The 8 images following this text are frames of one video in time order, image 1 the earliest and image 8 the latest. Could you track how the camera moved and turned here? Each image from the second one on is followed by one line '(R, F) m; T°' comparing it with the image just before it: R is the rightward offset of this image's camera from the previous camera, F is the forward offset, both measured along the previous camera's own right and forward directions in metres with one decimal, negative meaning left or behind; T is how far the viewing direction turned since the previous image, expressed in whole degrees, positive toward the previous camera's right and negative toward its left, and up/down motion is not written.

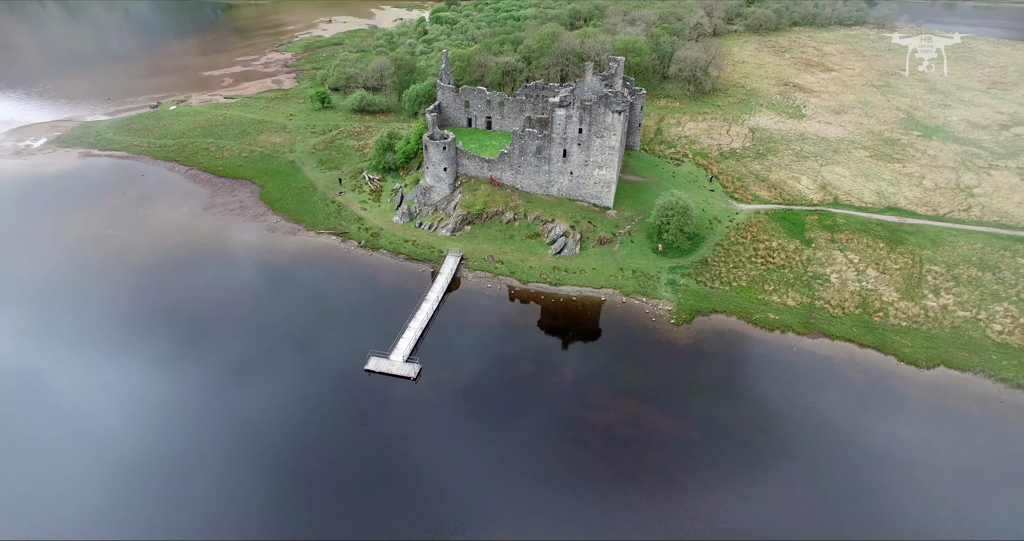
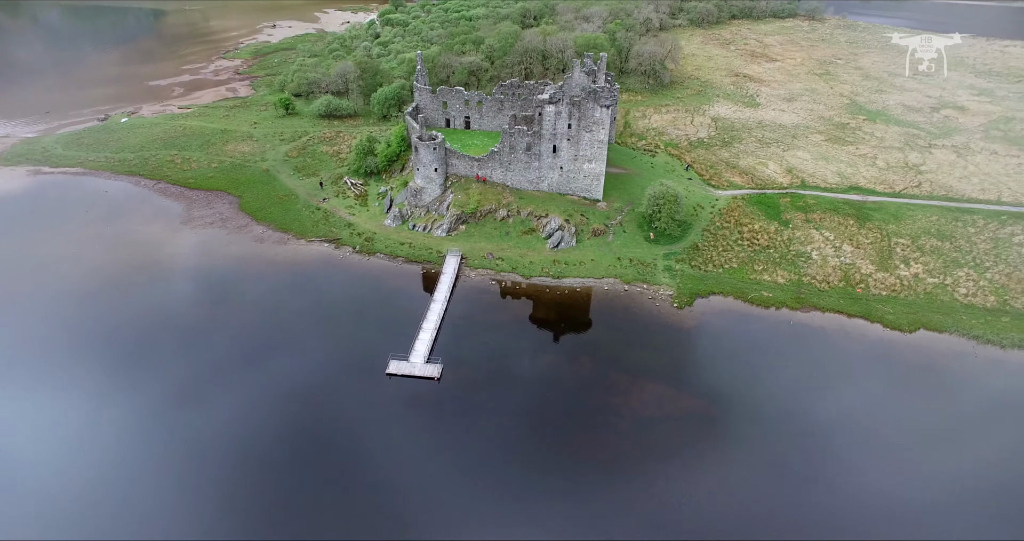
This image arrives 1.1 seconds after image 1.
(-5.0, -0.5) m; +5°
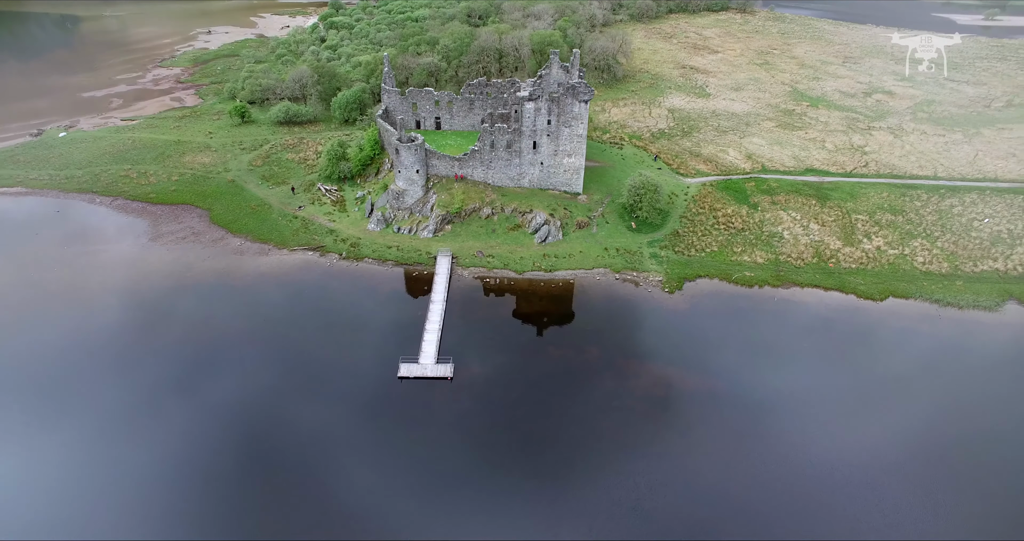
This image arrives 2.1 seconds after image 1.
(-4.4, -0.4) m; +5°
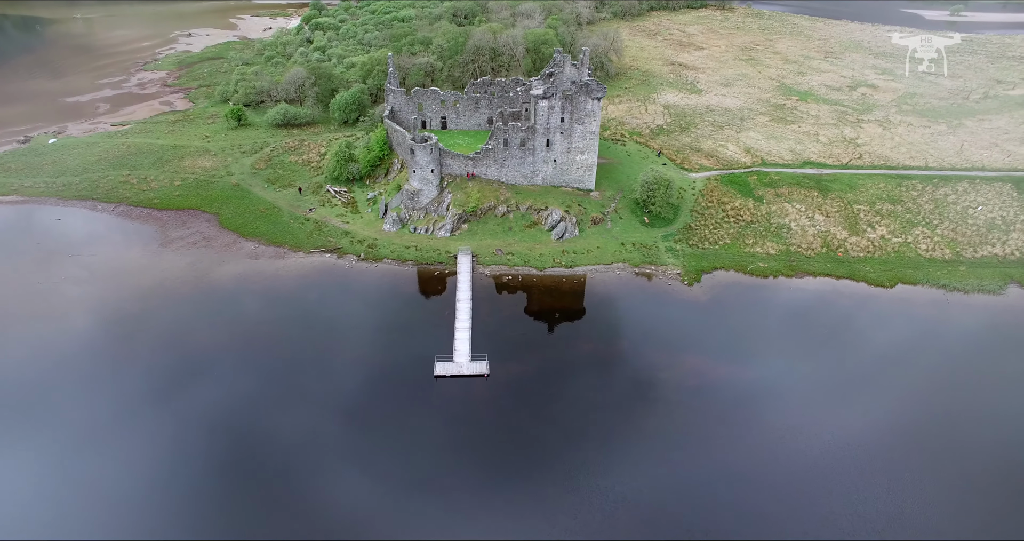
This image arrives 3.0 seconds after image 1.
(-4.2, -0.4) m; +2°
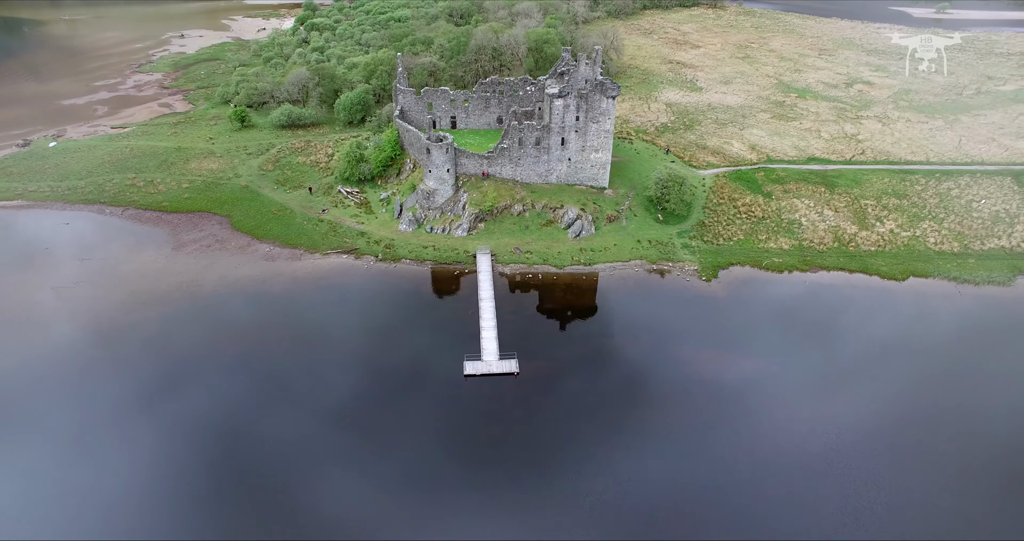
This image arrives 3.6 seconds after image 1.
(-3.0, -0.2) m; +1°
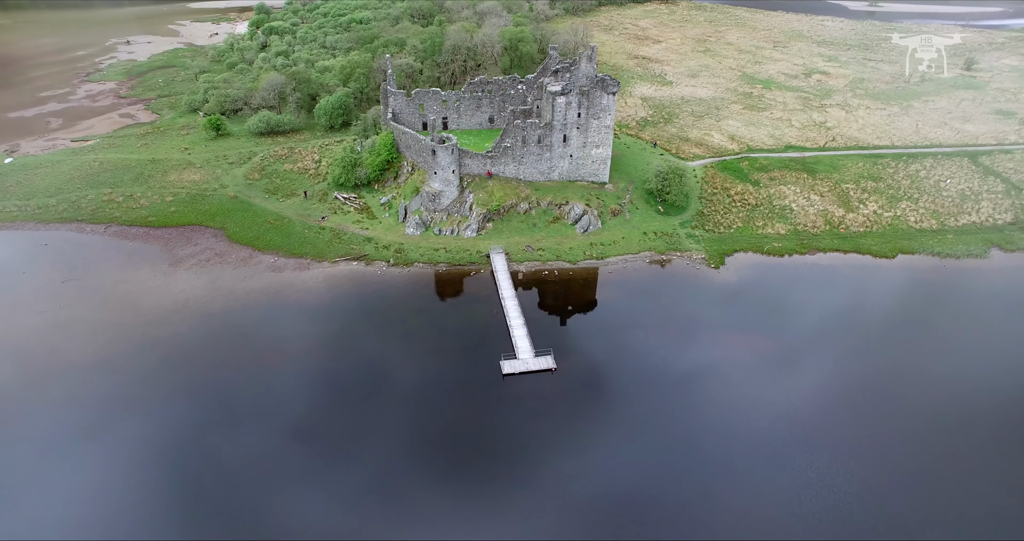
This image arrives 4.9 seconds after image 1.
(-5.9, -0.1) m; +4°
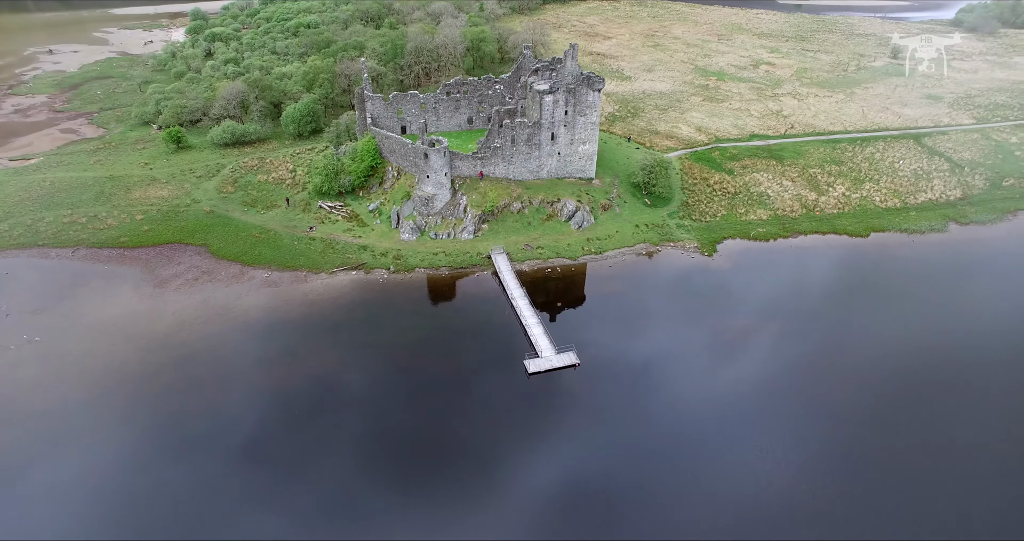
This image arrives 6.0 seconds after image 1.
(-5.4, +0.1) m; +5°
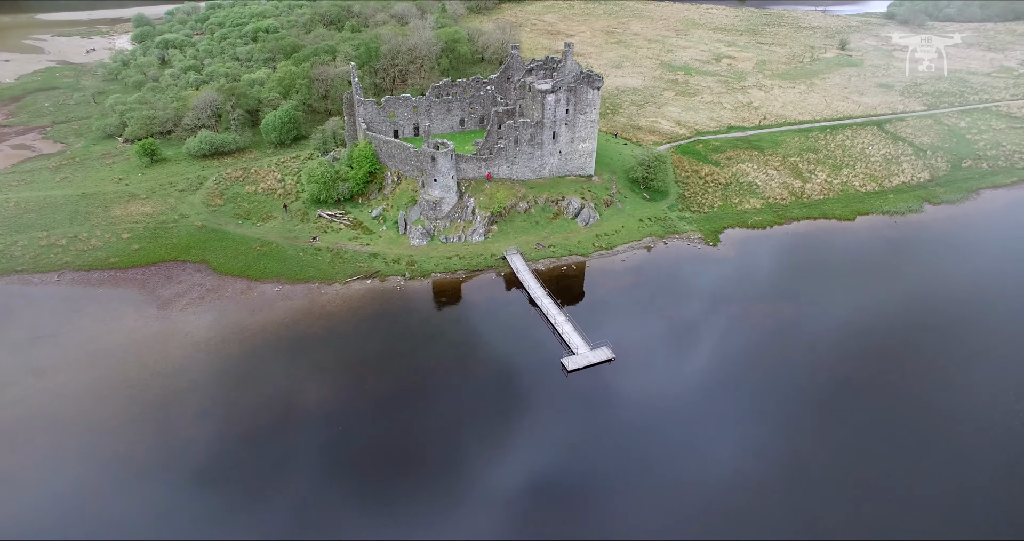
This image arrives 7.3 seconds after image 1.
(-6.1, +0.1) m; +5°
